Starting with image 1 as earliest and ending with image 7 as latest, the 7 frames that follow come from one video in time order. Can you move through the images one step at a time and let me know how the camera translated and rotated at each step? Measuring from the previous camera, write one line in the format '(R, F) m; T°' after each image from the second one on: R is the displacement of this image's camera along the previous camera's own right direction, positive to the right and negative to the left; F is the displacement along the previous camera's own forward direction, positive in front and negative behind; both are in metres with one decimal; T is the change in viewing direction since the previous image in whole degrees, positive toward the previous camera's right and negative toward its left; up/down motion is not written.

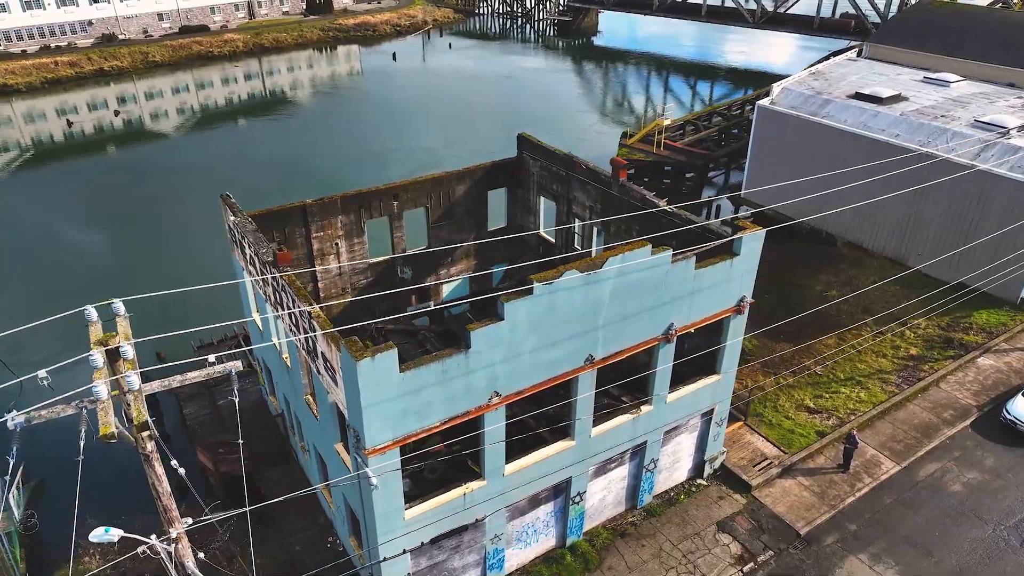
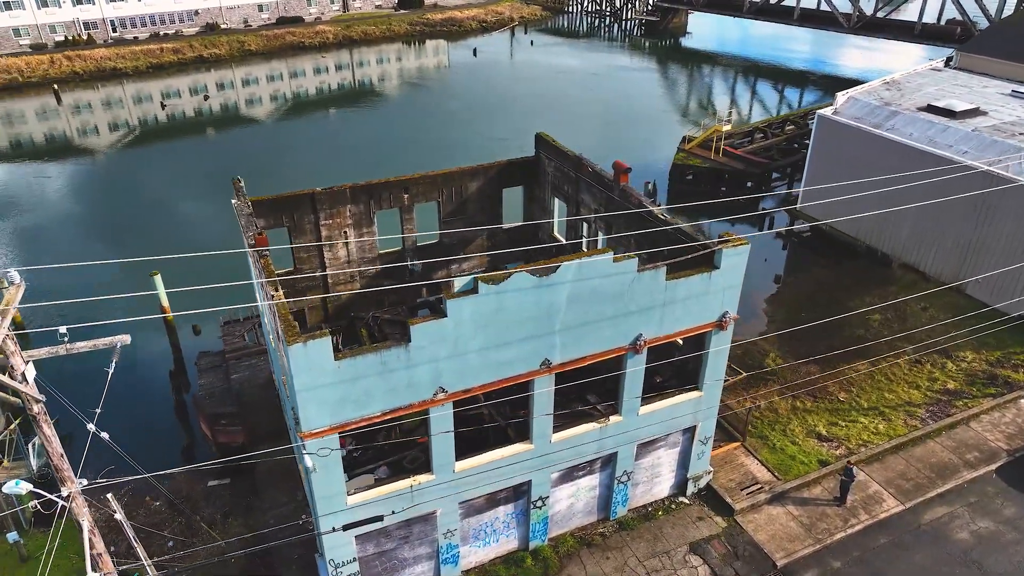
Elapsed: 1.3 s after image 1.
(+2.6, +0.2) m; -7°
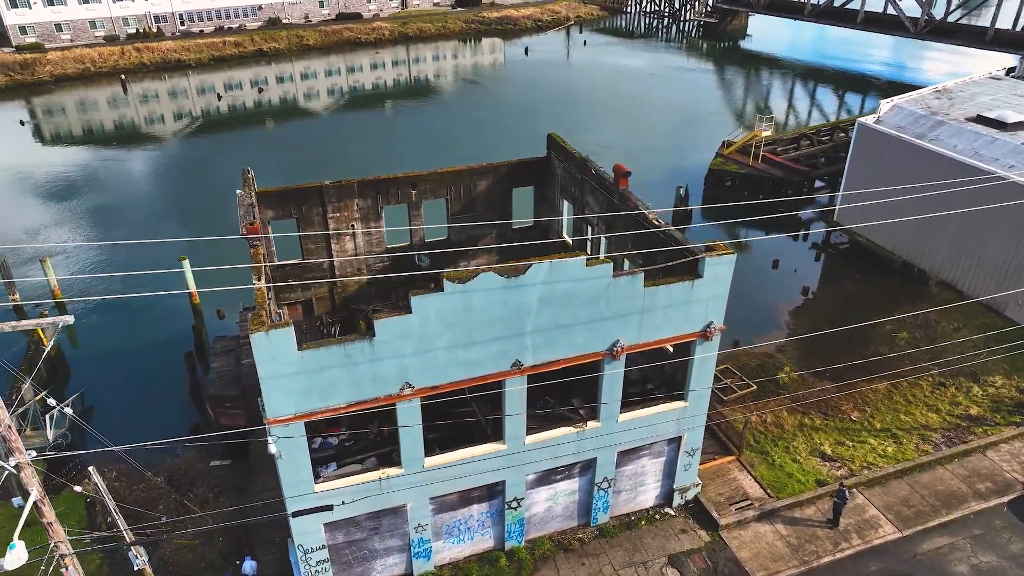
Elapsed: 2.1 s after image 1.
(+1.7, +0.1) m; -4°
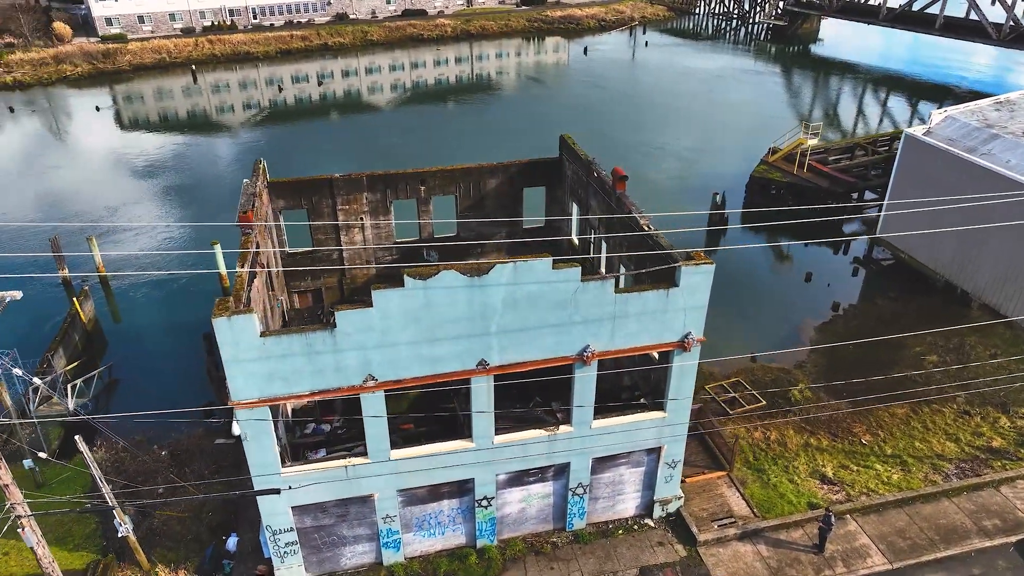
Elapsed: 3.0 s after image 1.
(+1.9, +0.1) m; -5°
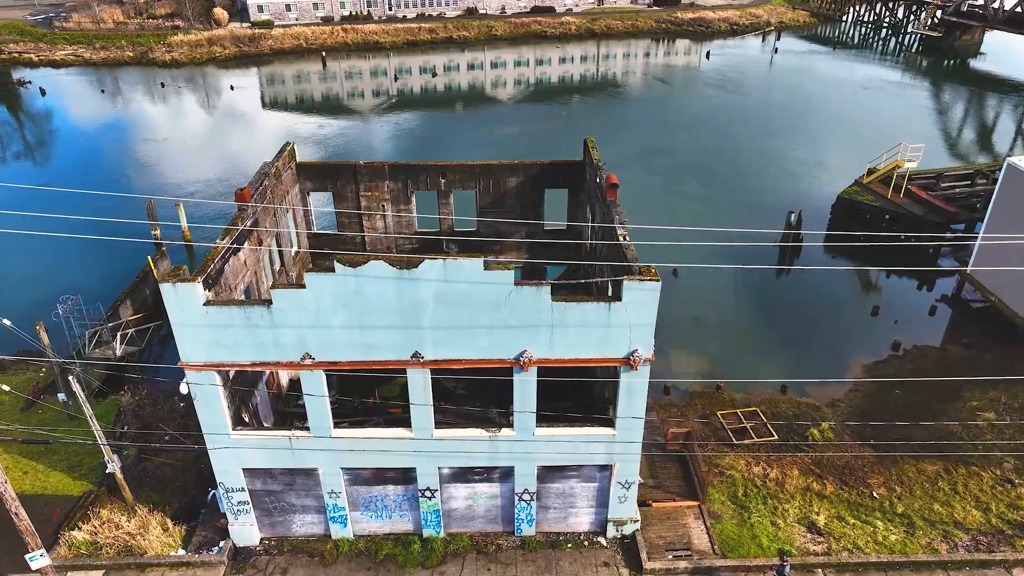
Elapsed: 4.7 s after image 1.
(+3.9, +0.4) m; -10°
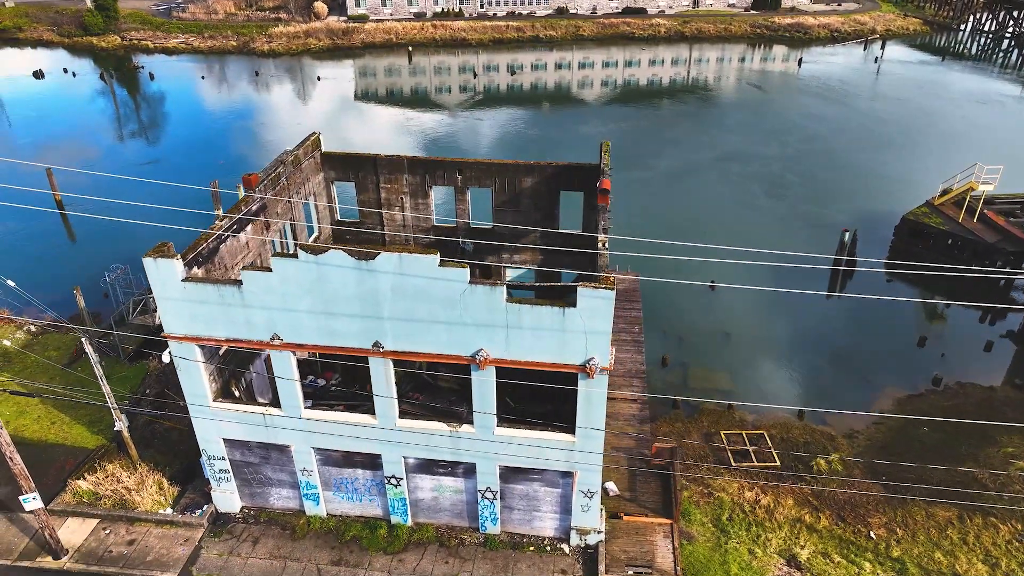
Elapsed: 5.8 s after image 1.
(+2.7, +0.1) m; -7°
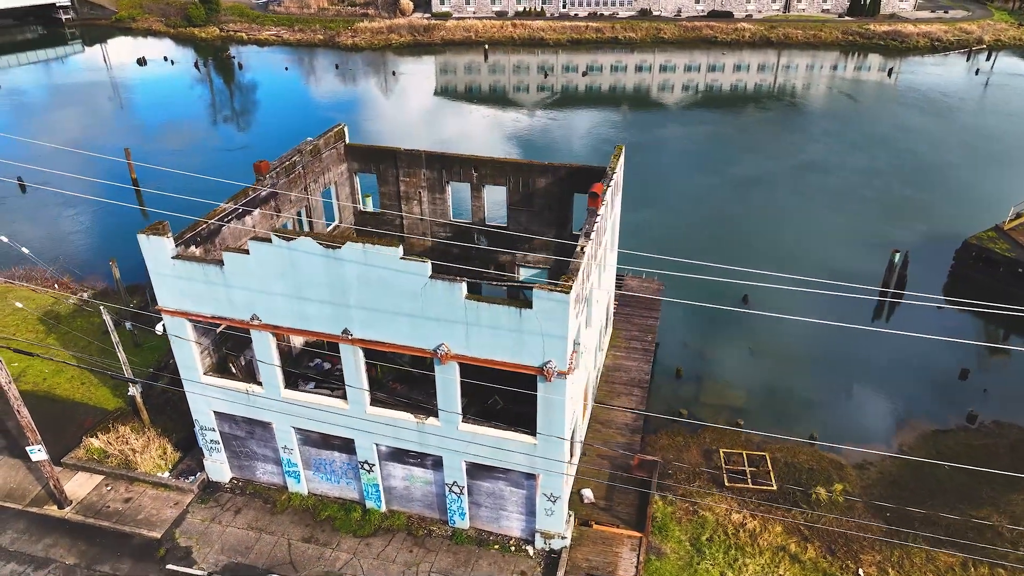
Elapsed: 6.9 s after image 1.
(+2.5, +0.1) m; -7°
